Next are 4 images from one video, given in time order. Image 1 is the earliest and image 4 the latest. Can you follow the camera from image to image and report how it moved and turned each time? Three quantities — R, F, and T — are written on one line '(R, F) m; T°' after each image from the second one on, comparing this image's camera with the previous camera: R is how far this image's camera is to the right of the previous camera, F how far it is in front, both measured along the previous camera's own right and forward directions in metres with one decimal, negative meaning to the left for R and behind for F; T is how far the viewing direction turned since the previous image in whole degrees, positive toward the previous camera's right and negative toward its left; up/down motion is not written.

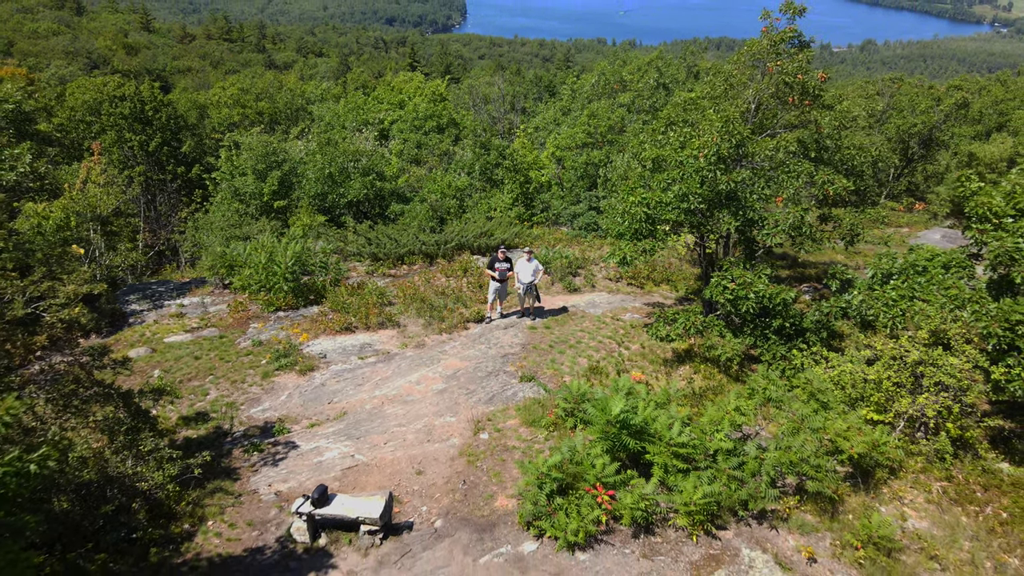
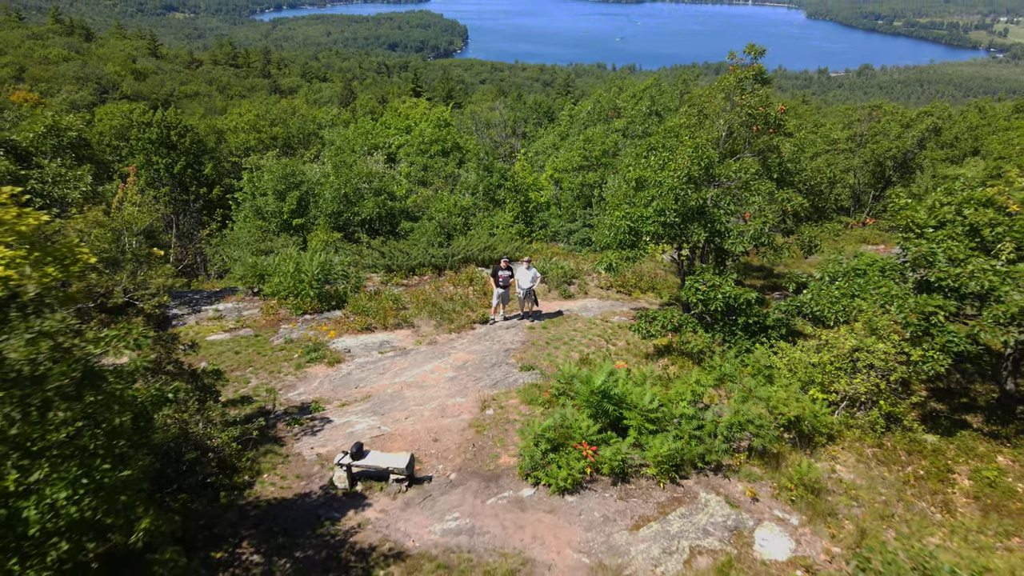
(0.0, -1.3) m; 0°
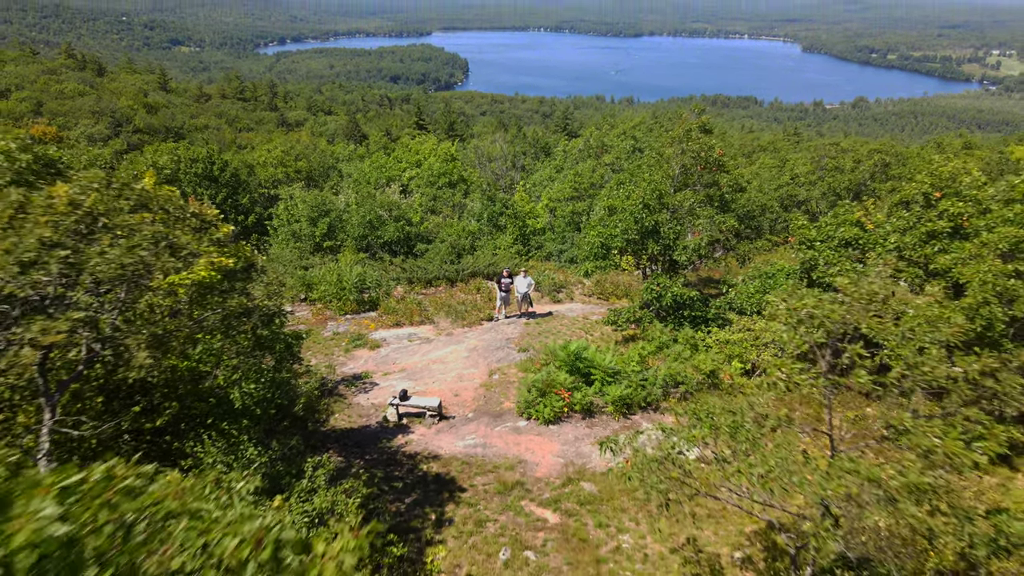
(0.0, -2.9) m; 0°
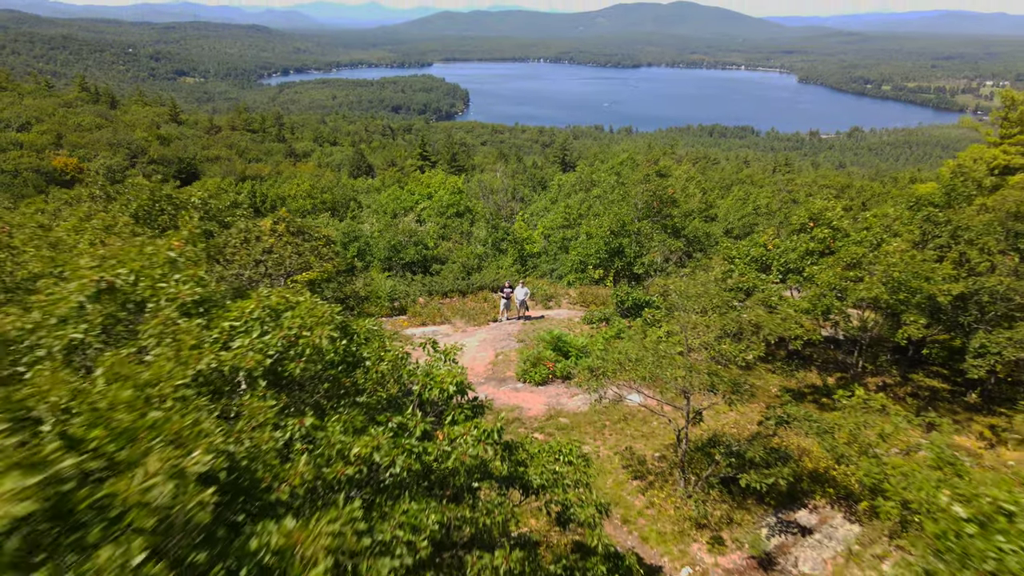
(0.0, -3.9) m; 0°
